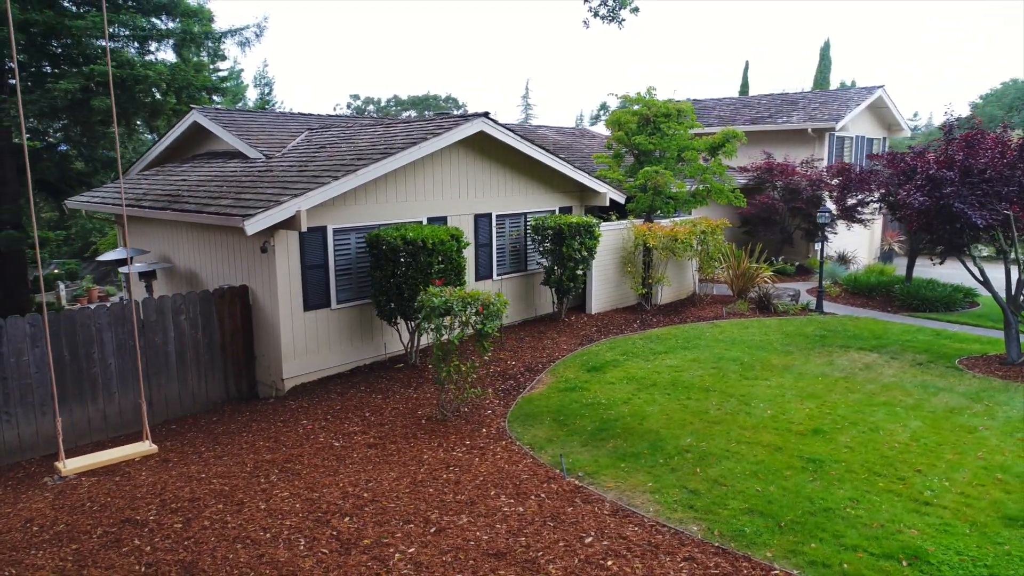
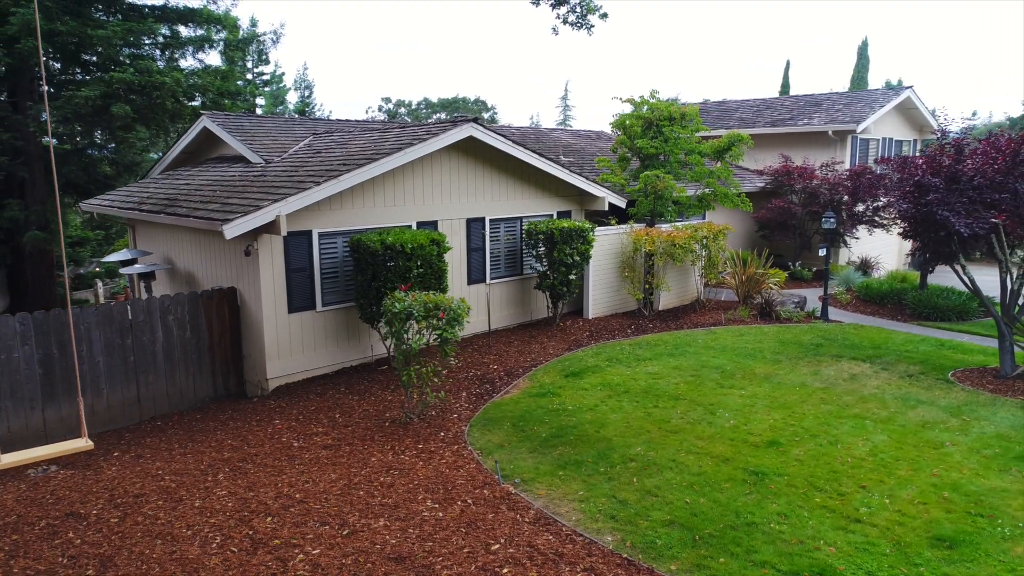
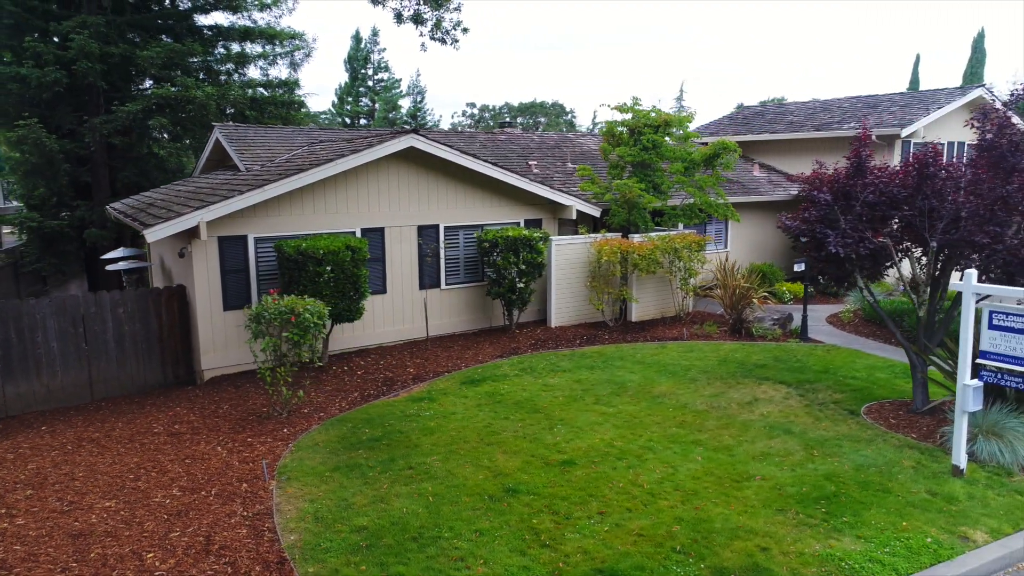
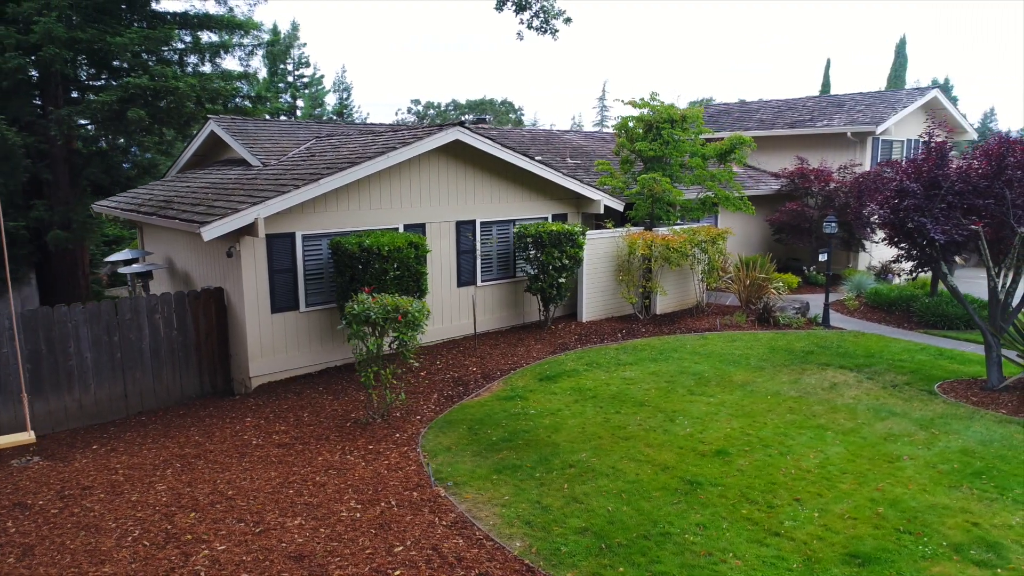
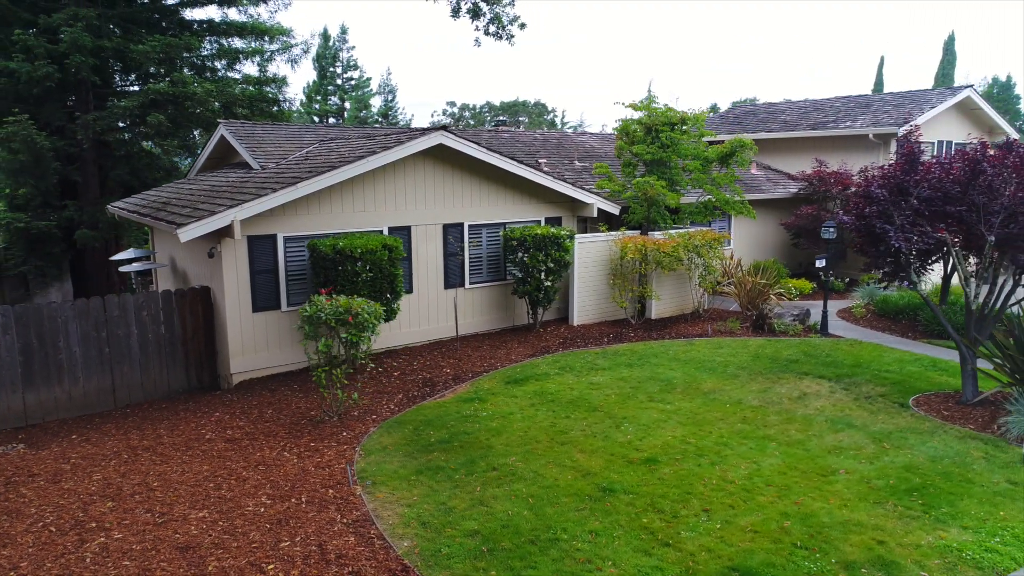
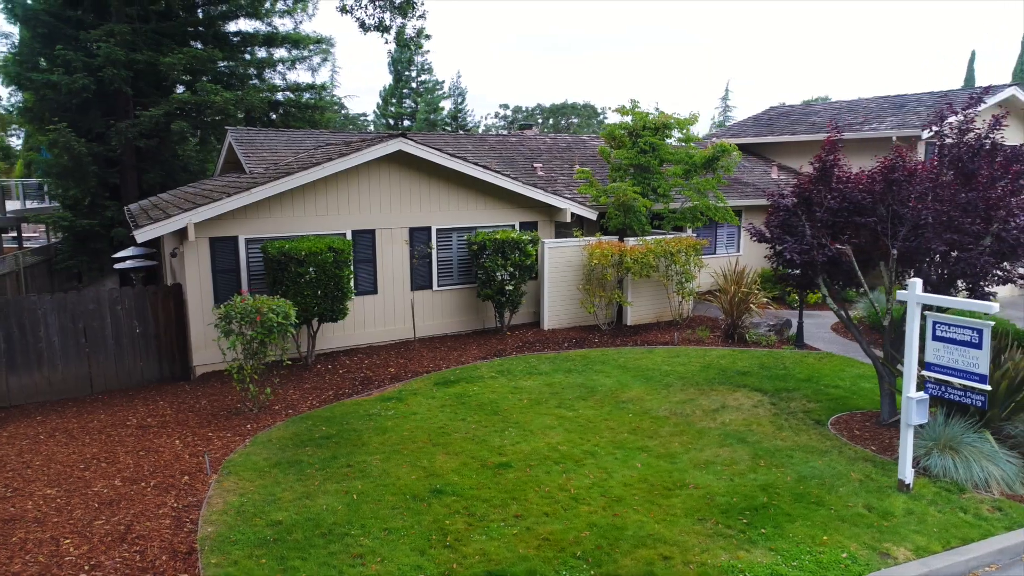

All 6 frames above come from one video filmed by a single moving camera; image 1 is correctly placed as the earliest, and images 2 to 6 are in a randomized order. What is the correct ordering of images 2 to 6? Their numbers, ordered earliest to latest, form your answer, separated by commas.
2, 4, 5, 3, 6
